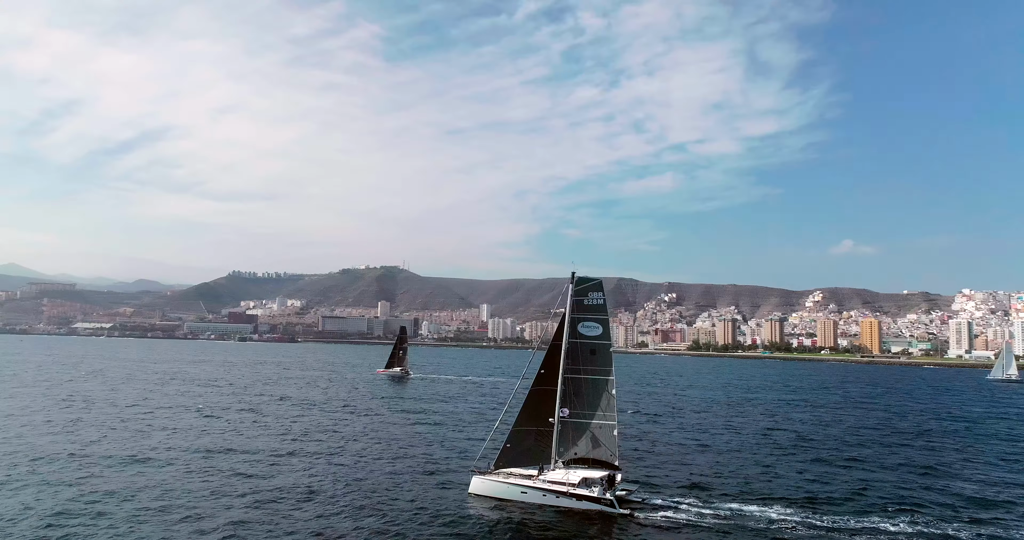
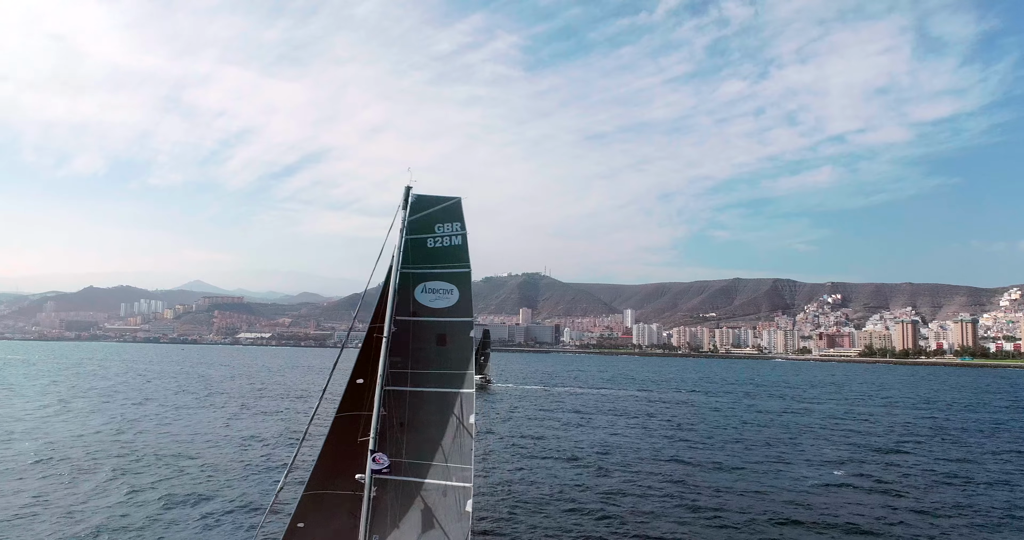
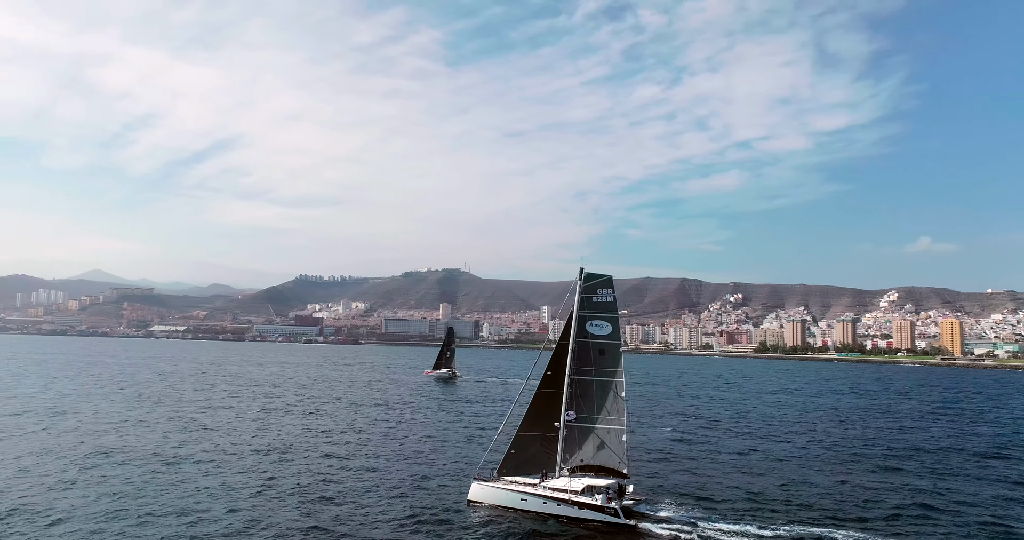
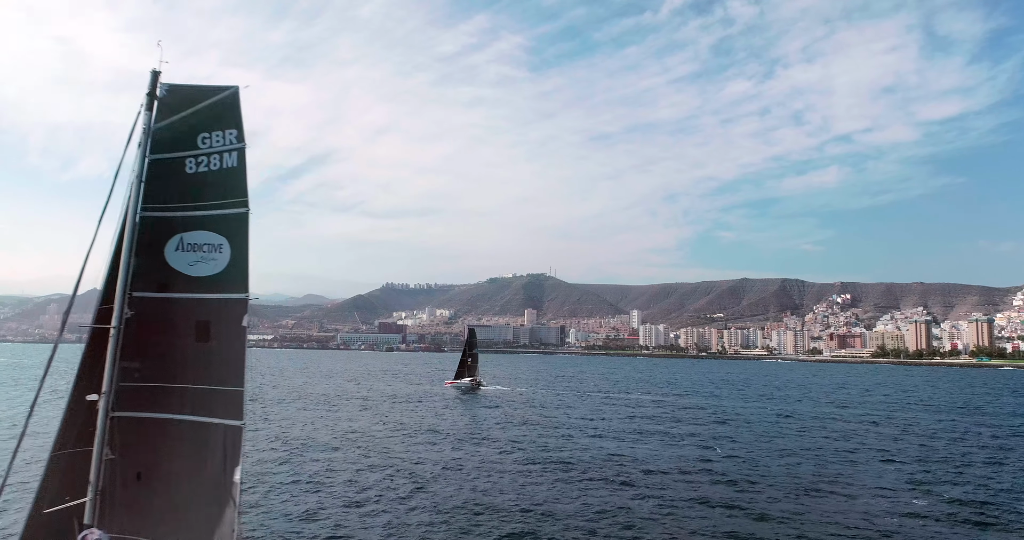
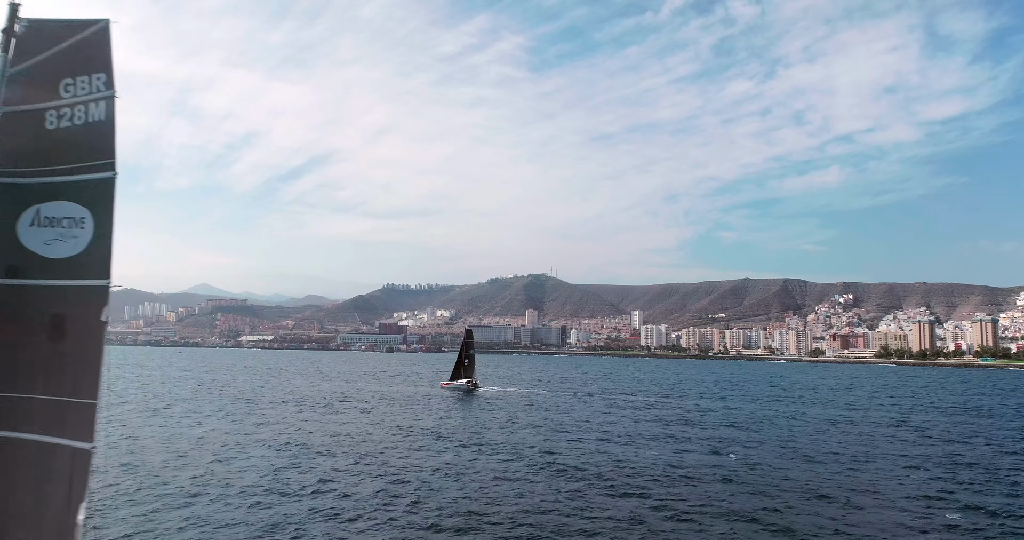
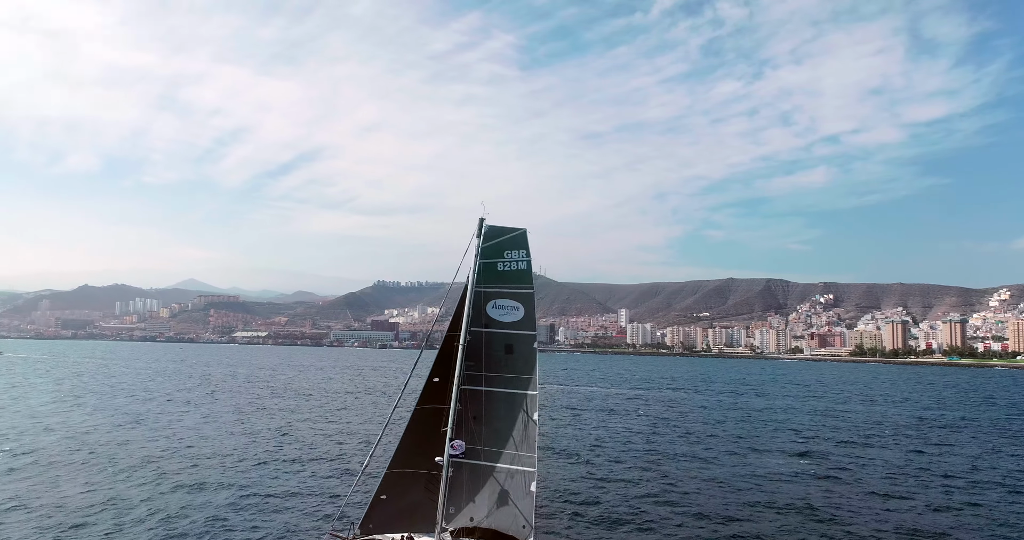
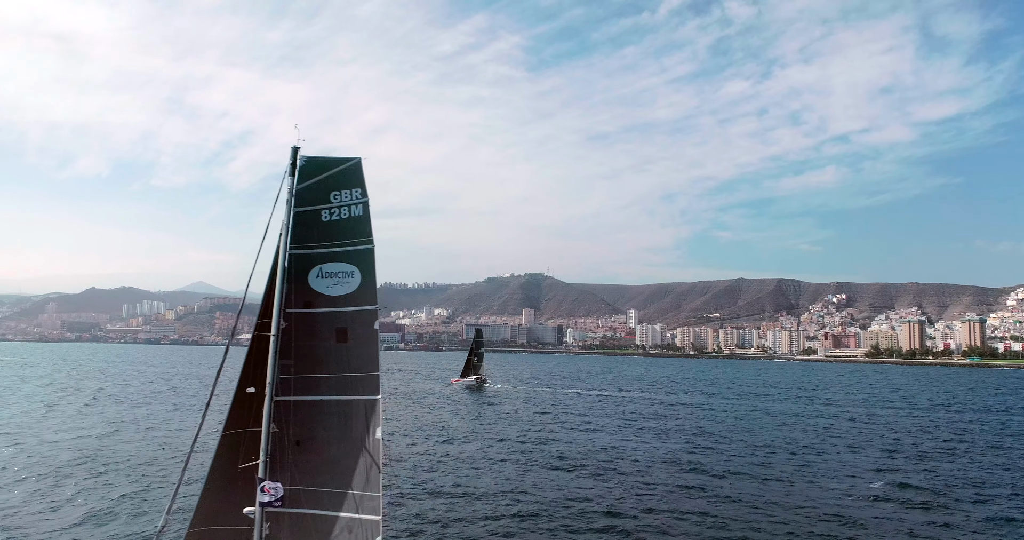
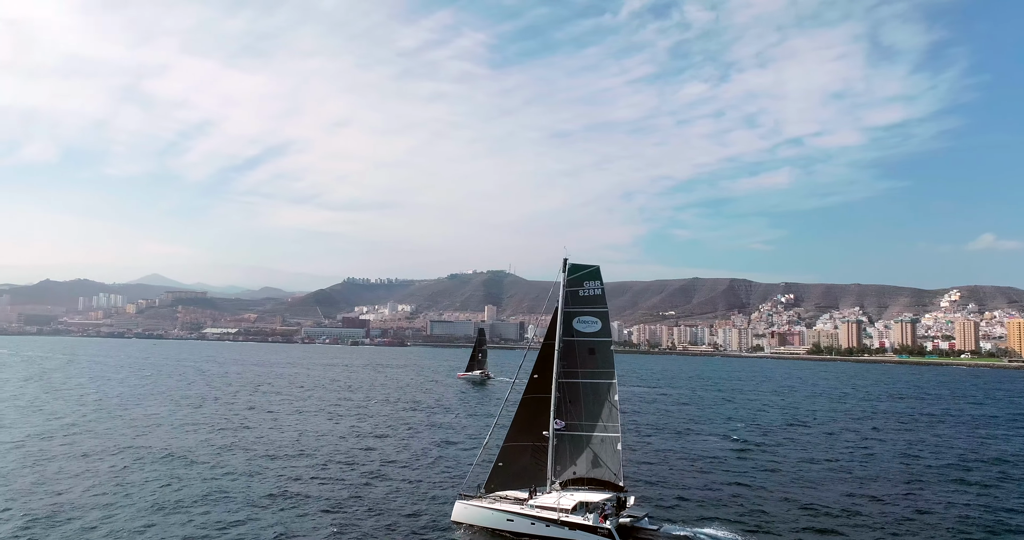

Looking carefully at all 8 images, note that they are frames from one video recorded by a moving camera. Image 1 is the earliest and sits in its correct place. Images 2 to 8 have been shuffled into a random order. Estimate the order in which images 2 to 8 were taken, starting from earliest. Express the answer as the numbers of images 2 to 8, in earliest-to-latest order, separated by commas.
3, 8, 6, 2, 7, 4, 5
